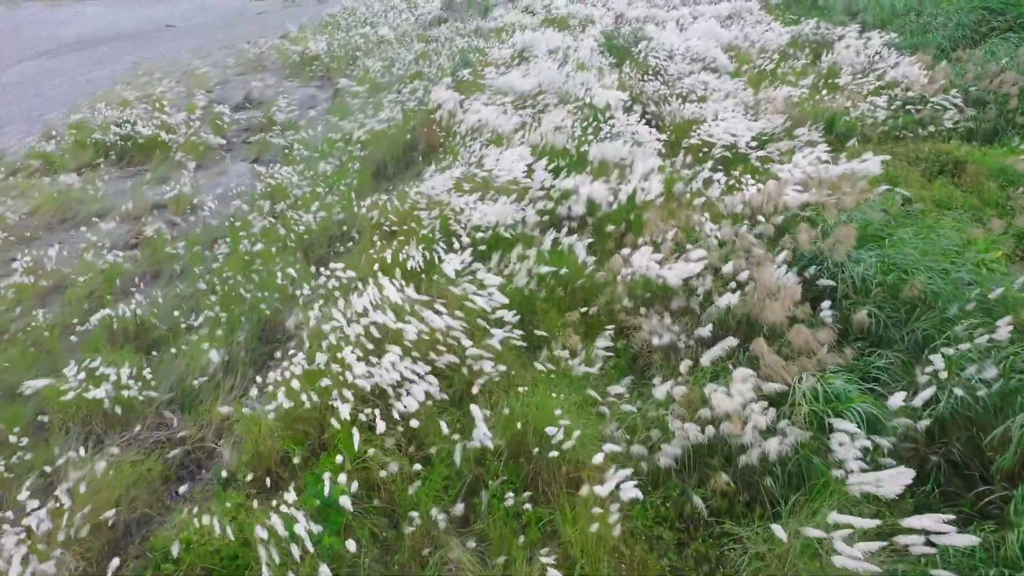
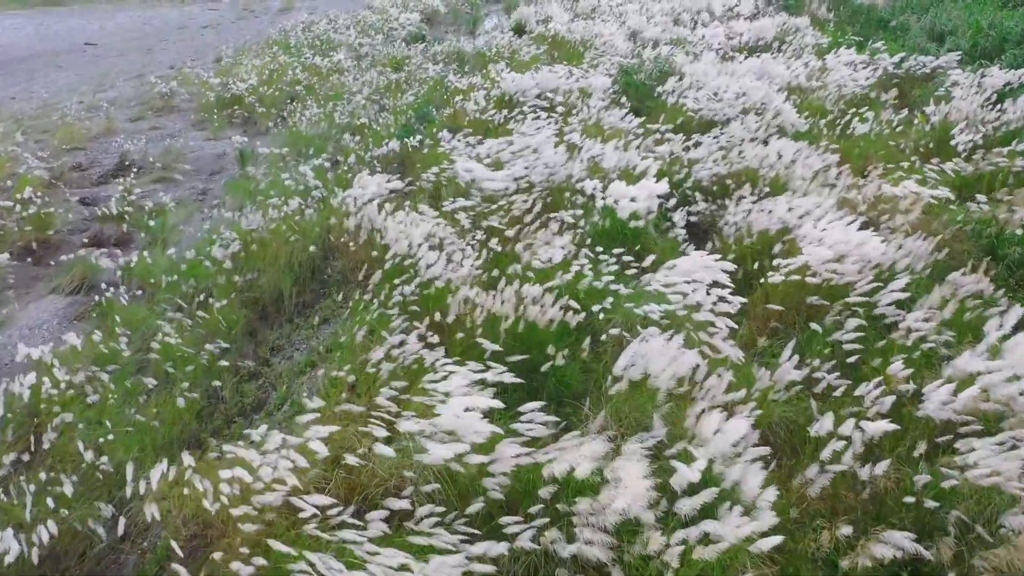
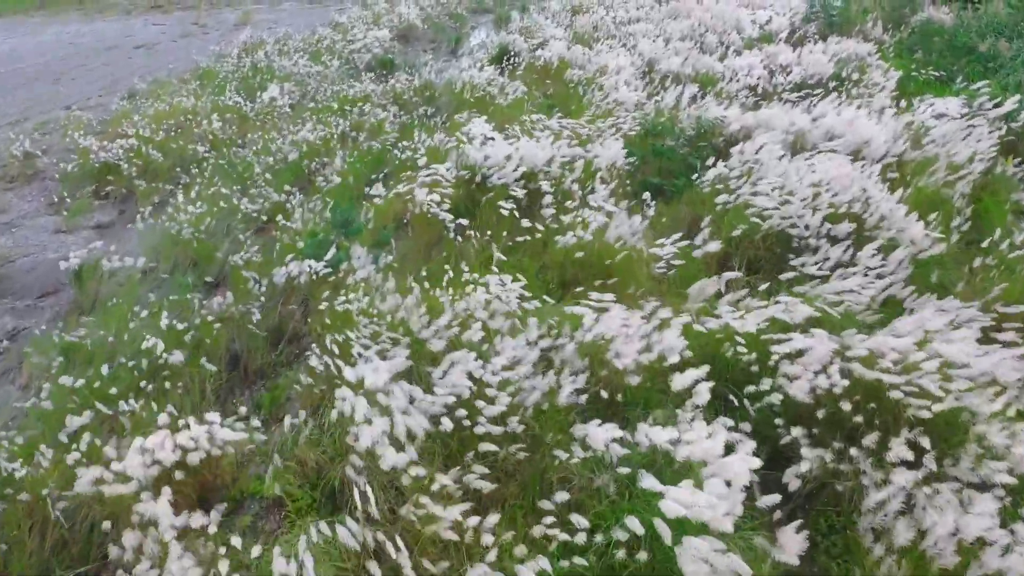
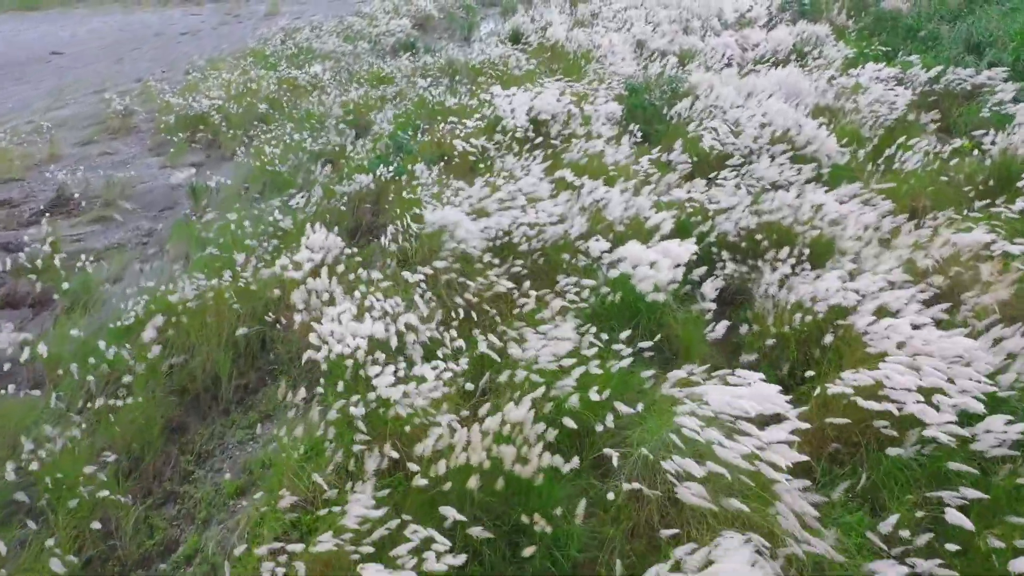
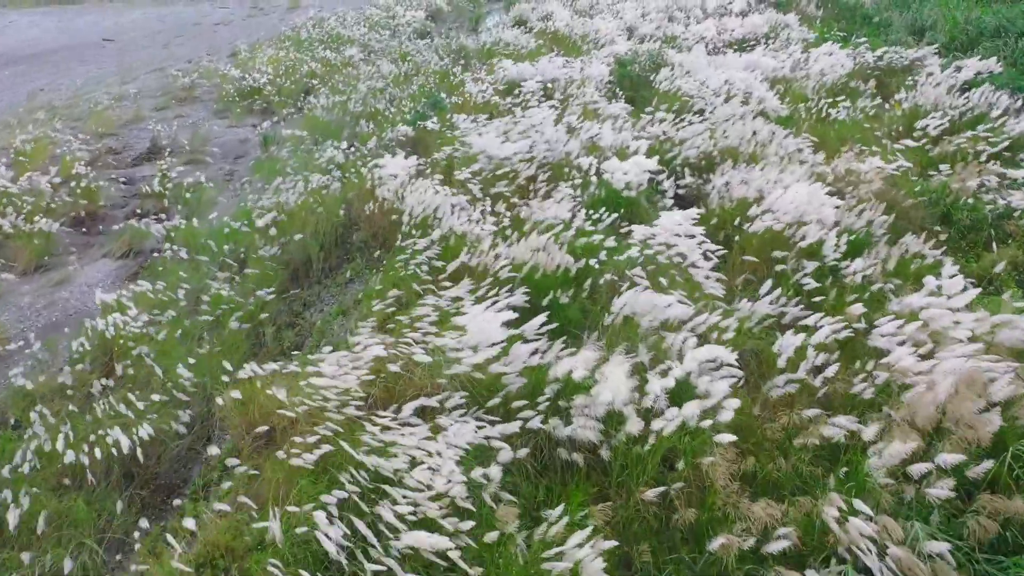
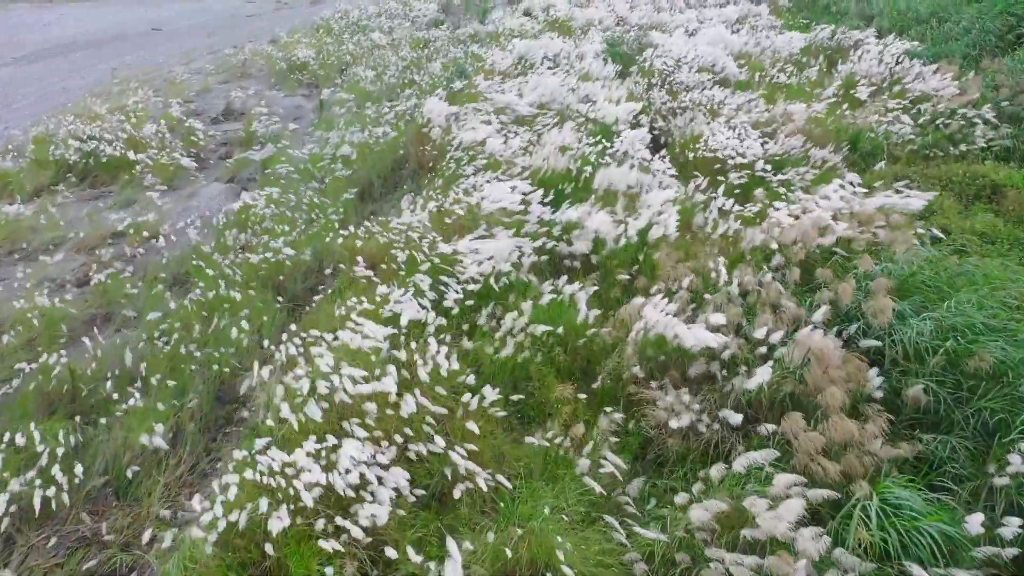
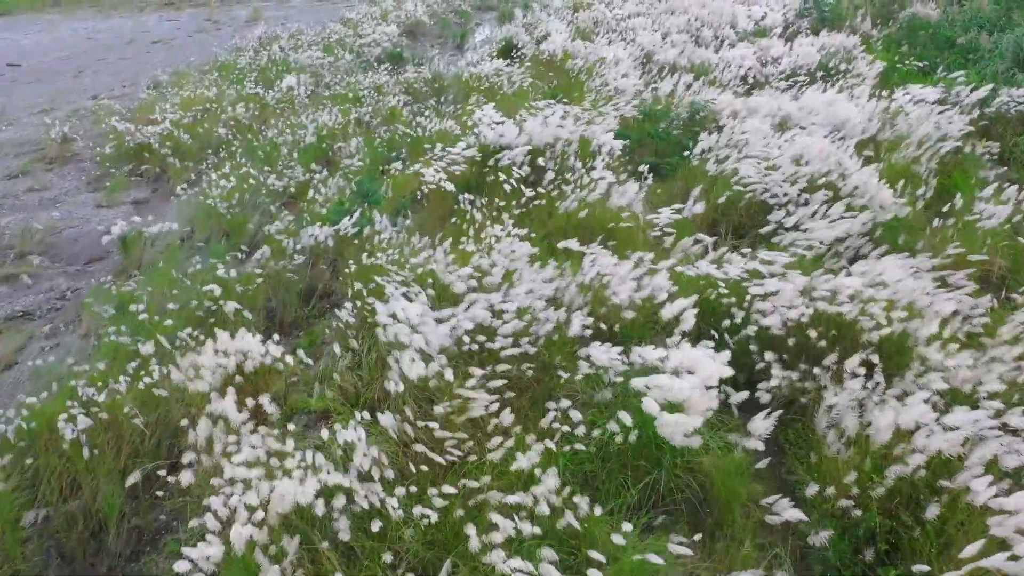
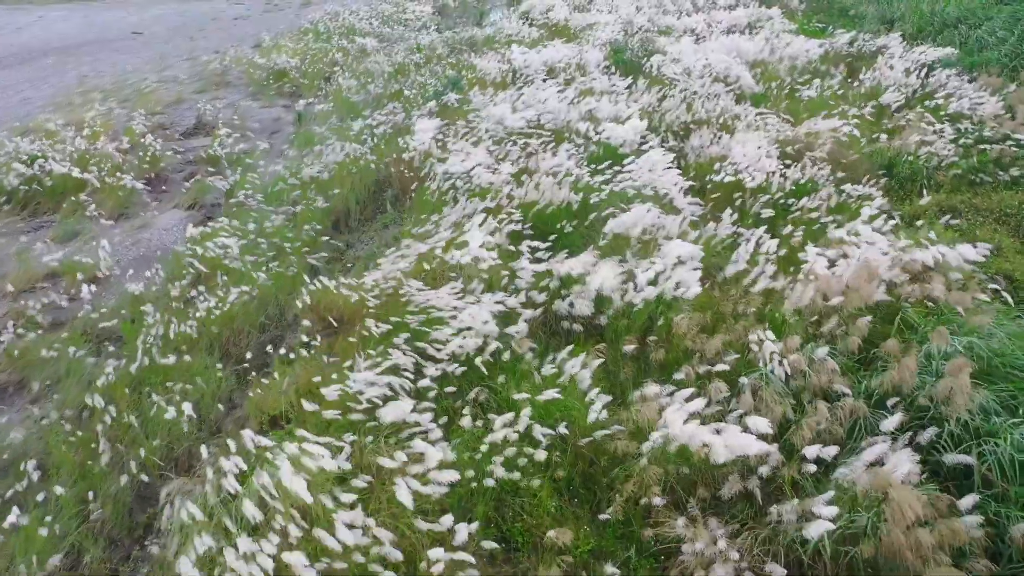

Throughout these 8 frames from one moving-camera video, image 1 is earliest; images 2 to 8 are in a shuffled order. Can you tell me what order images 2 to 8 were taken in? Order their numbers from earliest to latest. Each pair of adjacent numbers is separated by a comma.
6, 8, 5, 2, 4, 7, 3
